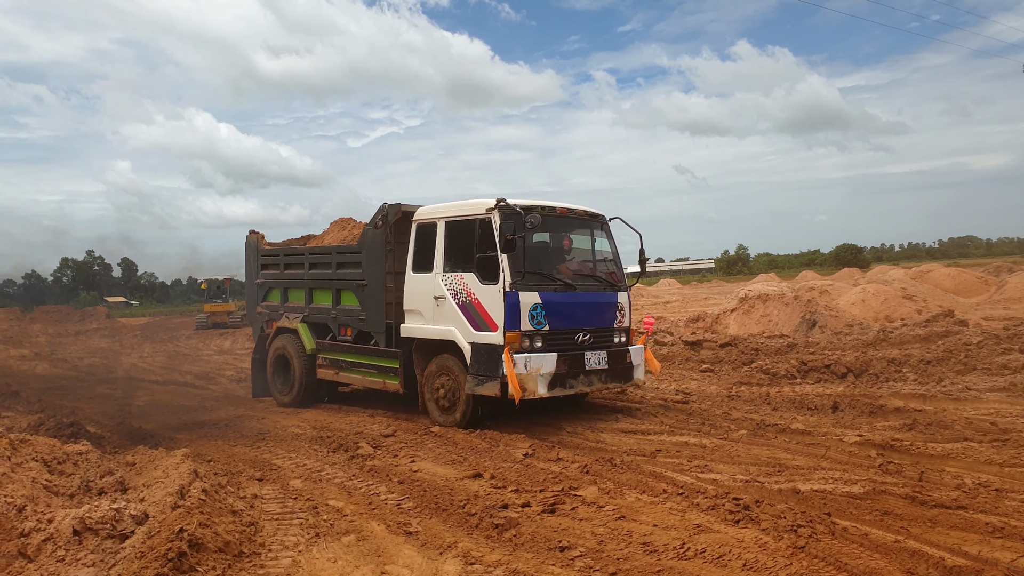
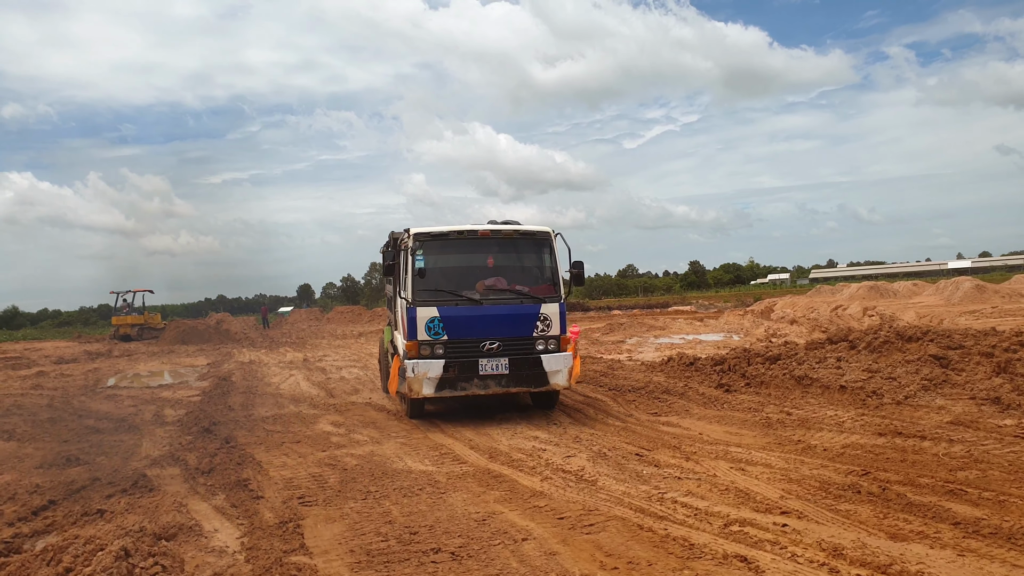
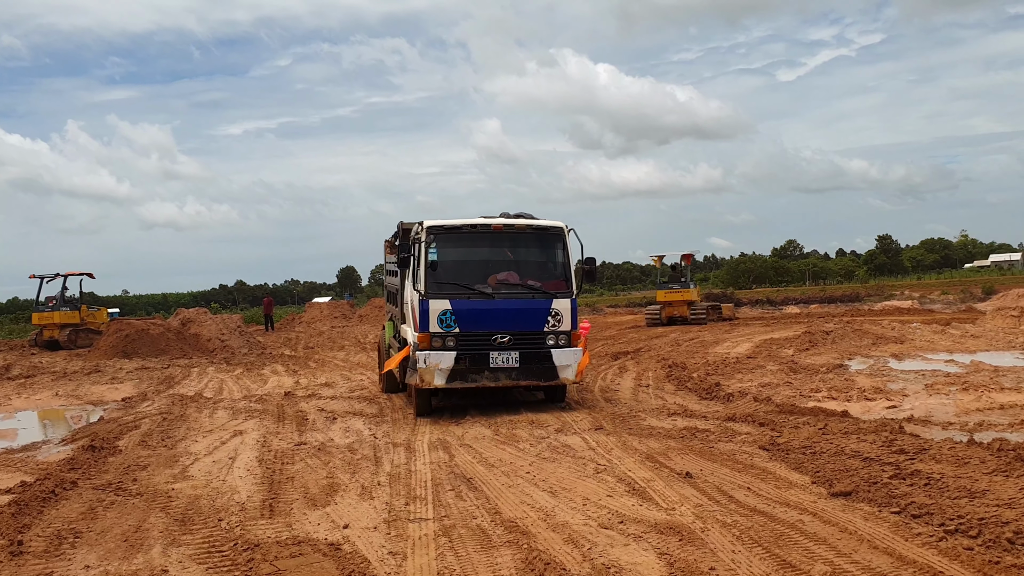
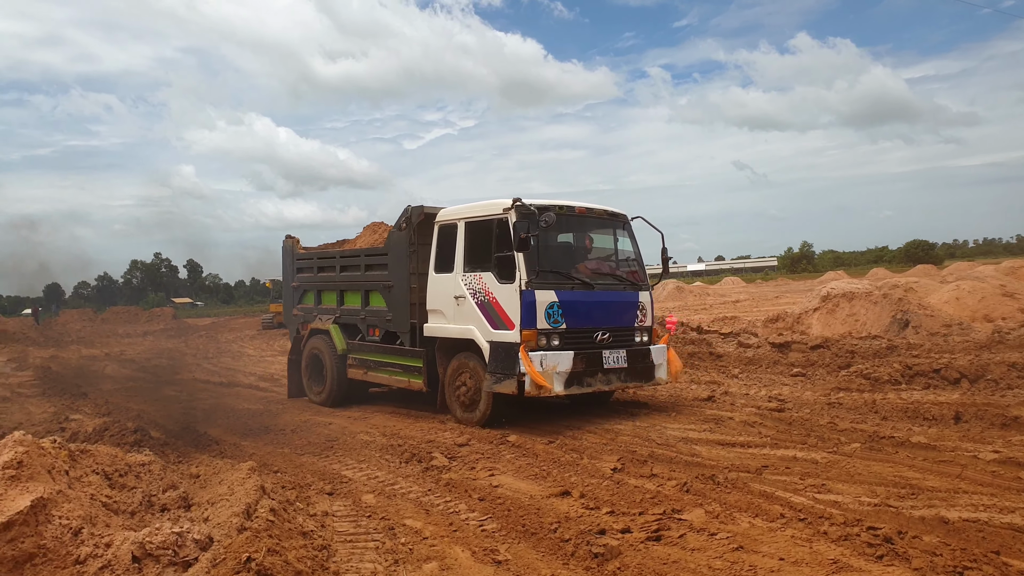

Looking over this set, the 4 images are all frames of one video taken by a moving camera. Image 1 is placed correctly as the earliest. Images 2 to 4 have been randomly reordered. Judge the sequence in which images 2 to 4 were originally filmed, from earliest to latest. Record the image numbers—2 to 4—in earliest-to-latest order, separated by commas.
4, 2, 3
